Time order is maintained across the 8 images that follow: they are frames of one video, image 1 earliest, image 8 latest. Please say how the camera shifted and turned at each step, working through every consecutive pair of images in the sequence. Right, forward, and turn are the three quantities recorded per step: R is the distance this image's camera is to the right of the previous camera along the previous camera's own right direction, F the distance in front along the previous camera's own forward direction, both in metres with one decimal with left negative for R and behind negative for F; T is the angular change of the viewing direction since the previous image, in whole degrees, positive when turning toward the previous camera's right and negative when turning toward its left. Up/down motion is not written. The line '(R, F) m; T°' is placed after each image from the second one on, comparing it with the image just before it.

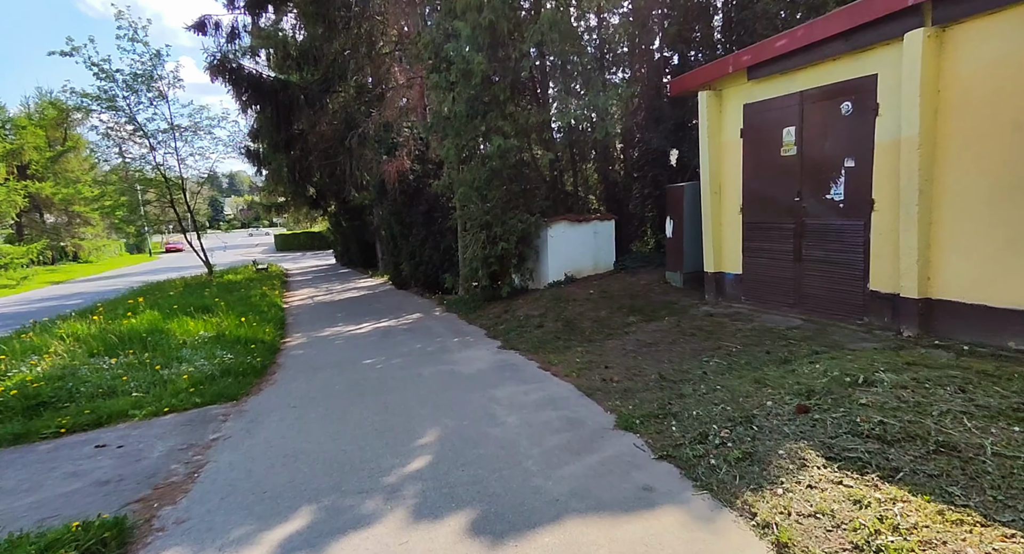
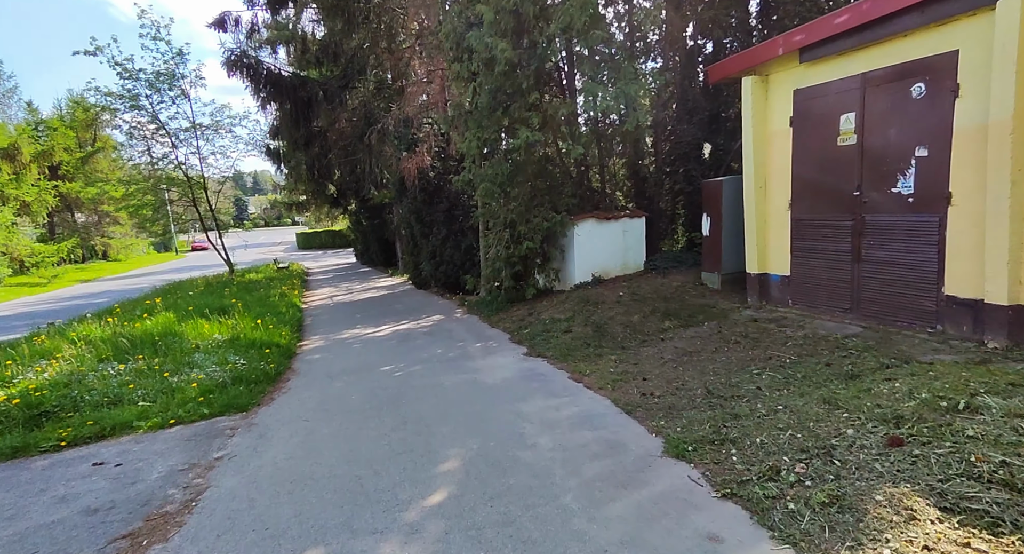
(-0.1, +0.4) m; -2°
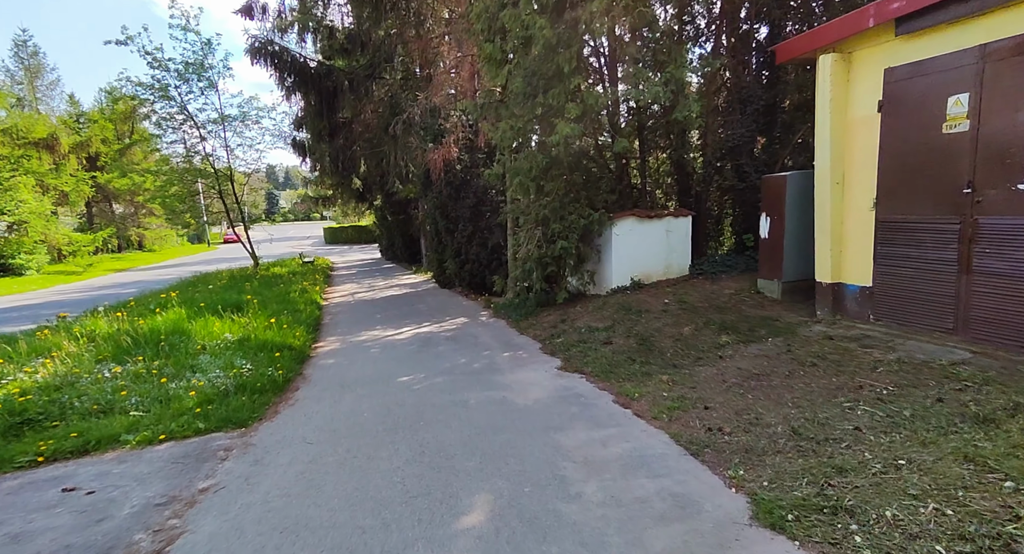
(-0.1, +0.6) m; -3°
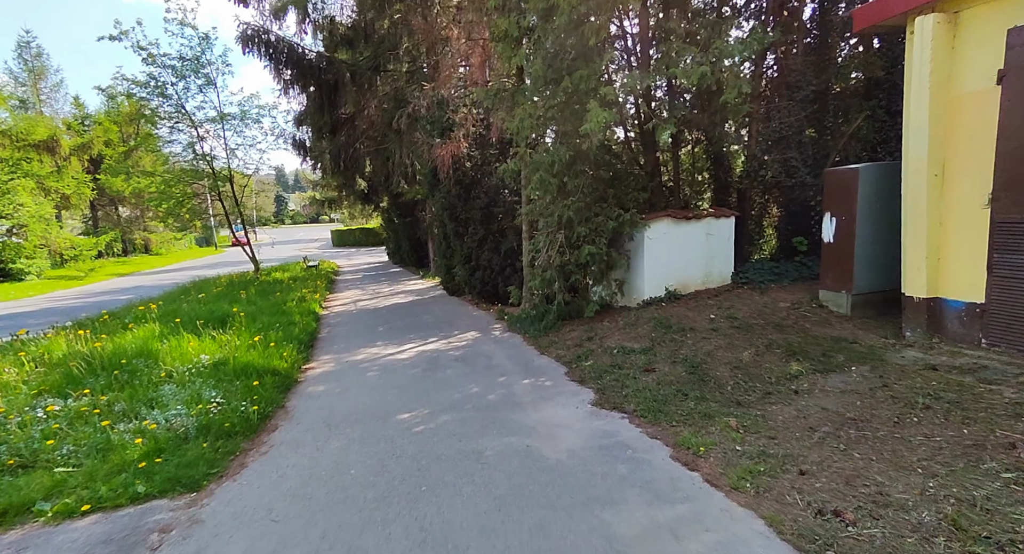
(-0.1, +0.9) m; -1°
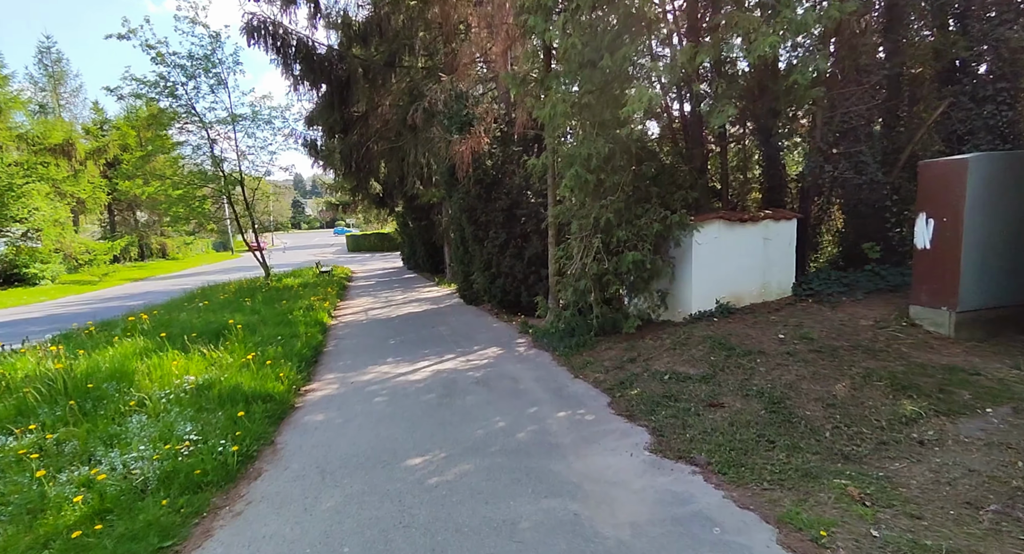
(-0.2, +0.8) m; -2°
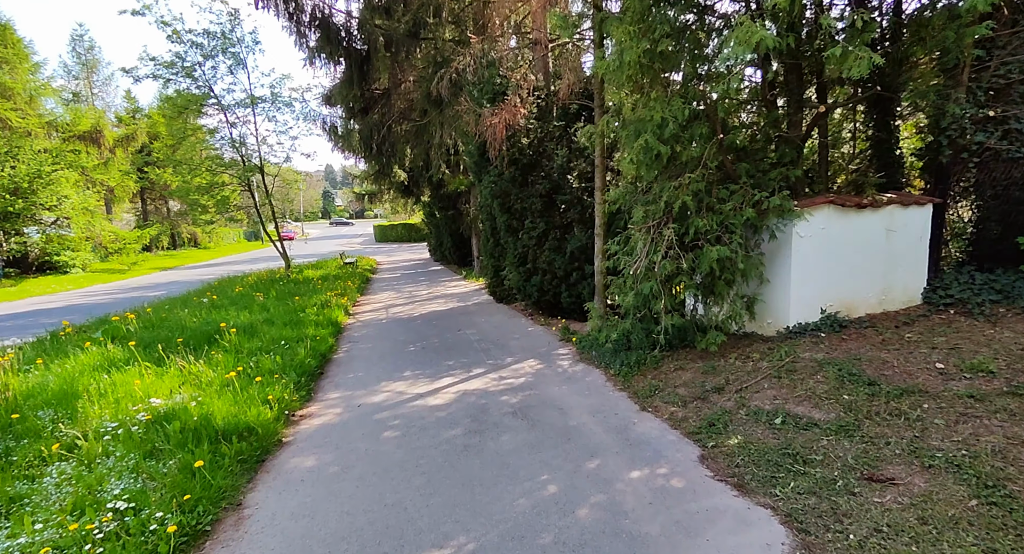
(-0.2, +1.2) m; -3°
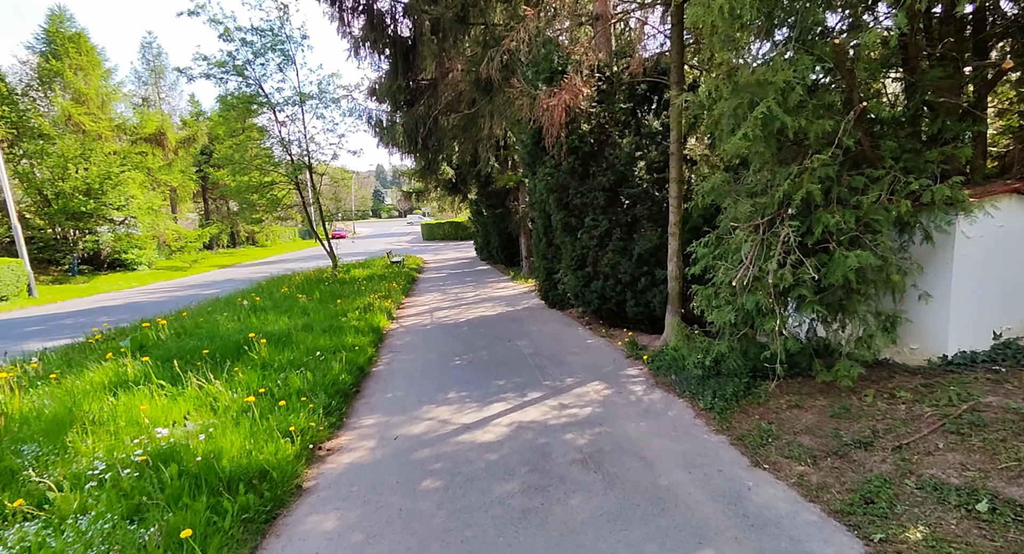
(-0.2, +0.8) m; -5°
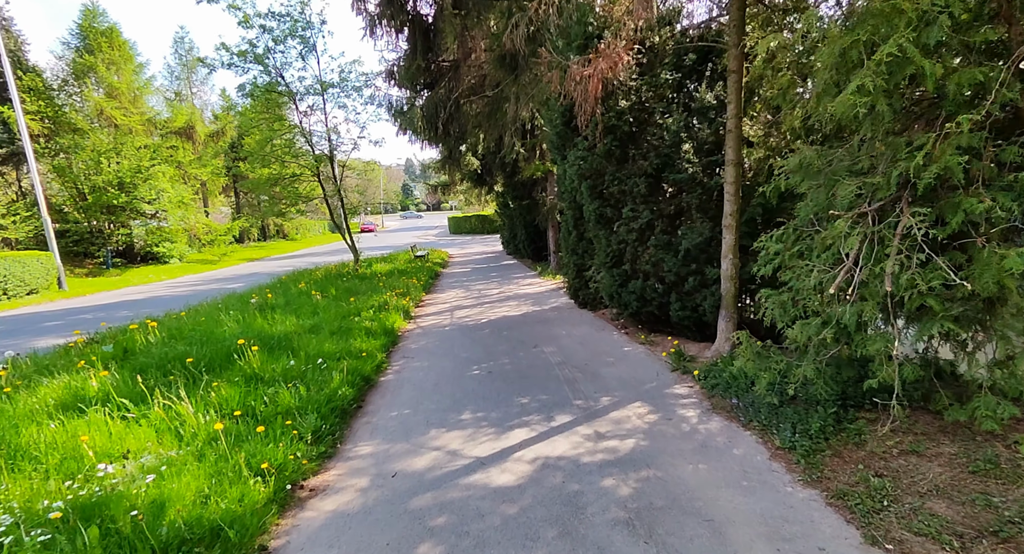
(0.0, +0.8) m; -3°
